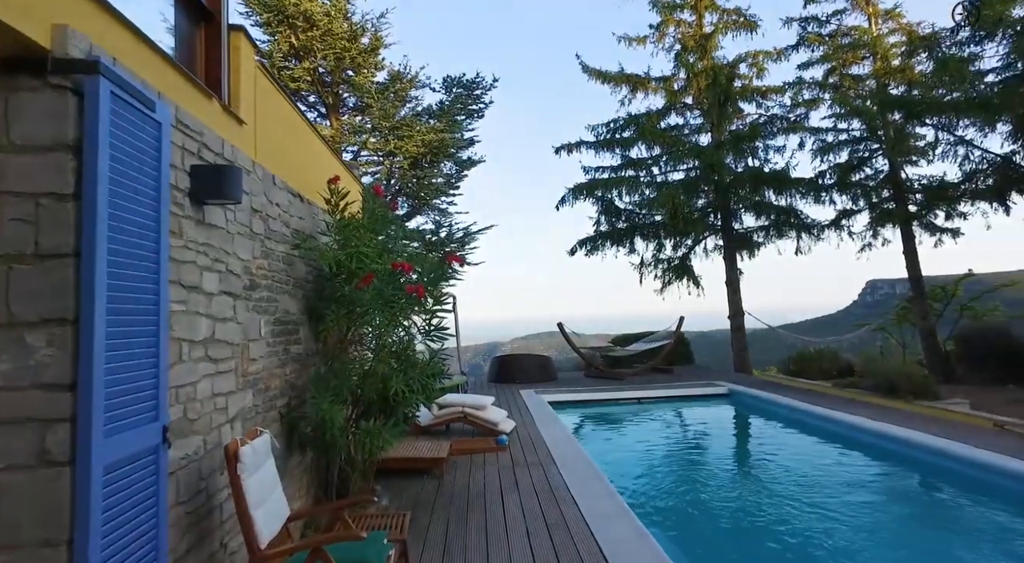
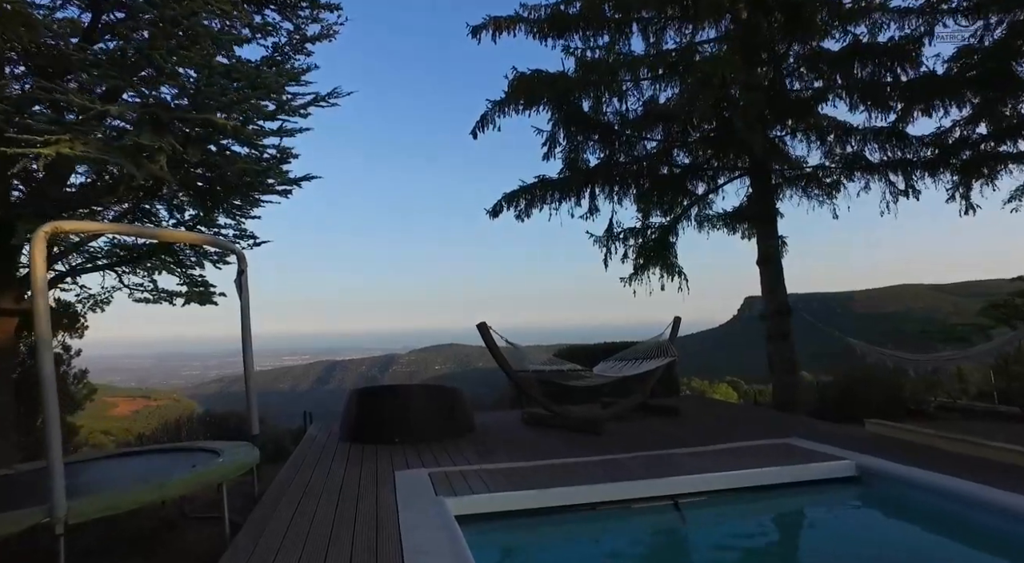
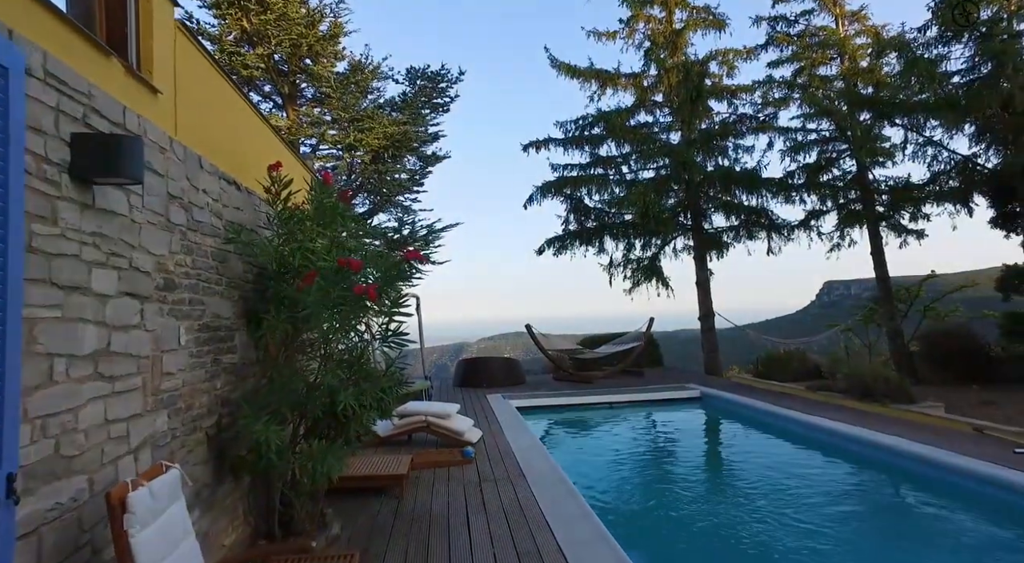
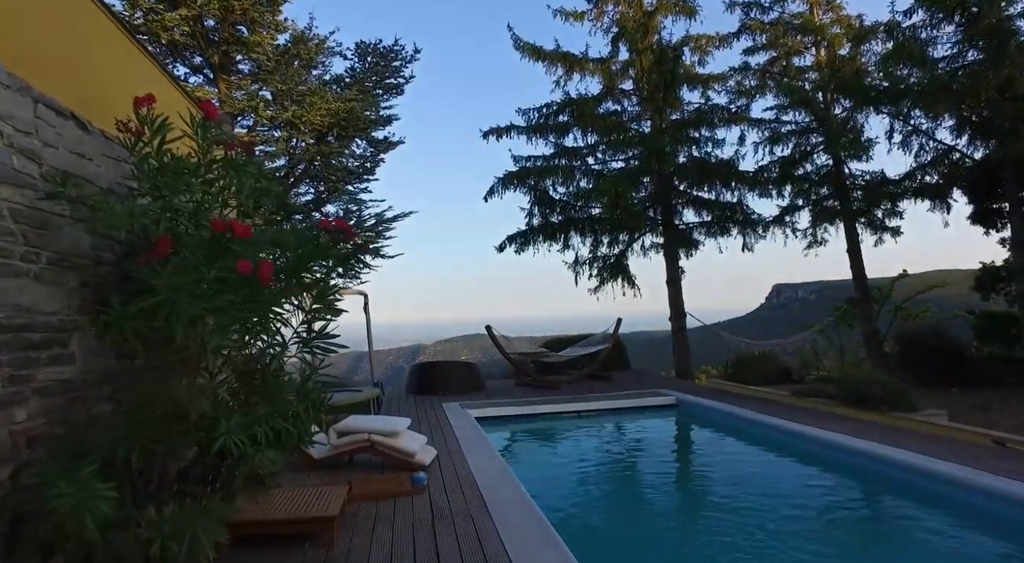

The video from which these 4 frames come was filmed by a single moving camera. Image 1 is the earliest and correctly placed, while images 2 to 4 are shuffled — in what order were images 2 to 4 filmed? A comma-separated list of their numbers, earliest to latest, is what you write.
3, 4, 2
